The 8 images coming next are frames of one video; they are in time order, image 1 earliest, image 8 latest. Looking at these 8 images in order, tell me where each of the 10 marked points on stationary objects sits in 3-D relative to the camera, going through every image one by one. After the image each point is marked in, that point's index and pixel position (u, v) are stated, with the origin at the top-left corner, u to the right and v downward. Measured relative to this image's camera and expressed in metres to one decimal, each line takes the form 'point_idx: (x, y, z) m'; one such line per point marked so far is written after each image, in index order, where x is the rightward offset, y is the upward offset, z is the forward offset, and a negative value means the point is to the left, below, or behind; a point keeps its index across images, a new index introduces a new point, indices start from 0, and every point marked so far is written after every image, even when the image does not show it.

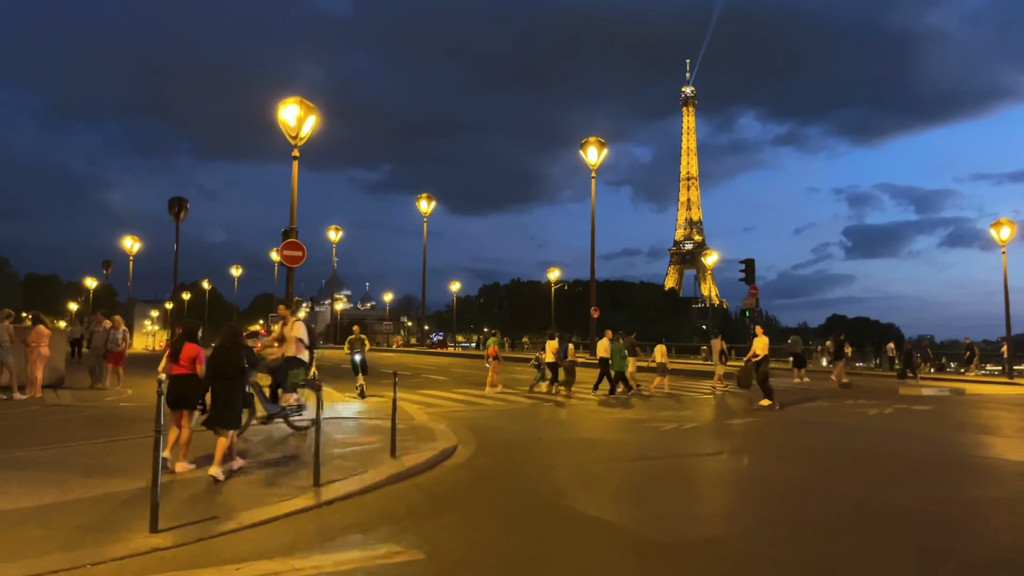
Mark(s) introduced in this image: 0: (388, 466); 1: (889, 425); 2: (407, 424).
0: (-1.2, -1.7, +7.3) m
1: (+7.3, -2.6, +14.9) m
2: (-1.4, -1.9, +10.7) m
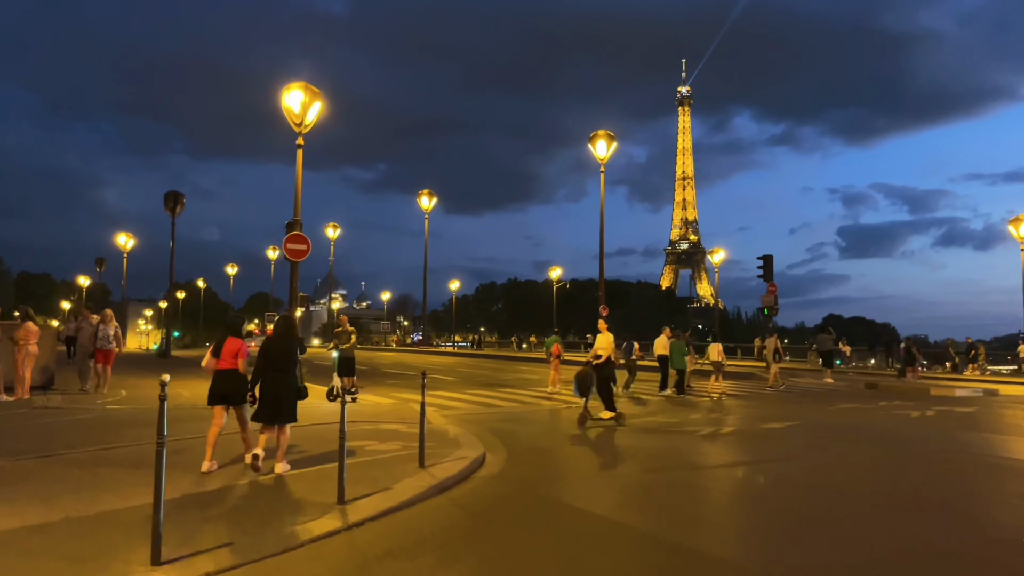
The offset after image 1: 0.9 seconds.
0: (-0.8, -1.6, +6.5) m
1: (+7.6, -2.5, +14.2) m
2: (-1.0, -1.9, +9.9) m
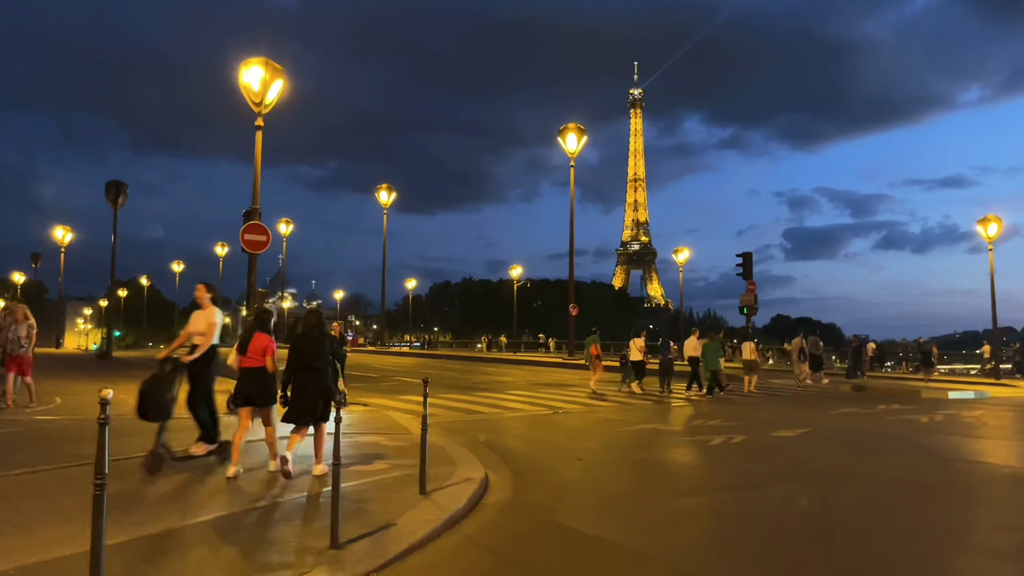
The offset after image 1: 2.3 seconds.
0: (-0.6, -1.5, +5.4) m
1: (+7.3, -2.5, +13.6) m
2: (-1.1, -1.8, +8.8) m
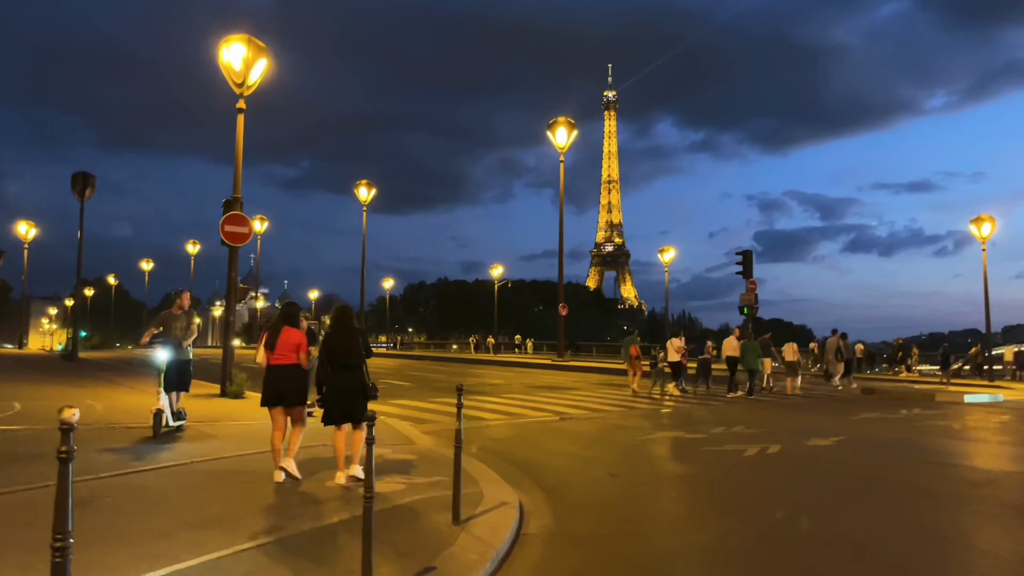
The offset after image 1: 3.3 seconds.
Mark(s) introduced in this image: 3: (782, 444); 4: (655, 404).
0: (-0.3, -1.4, +4.4) m
1: (+7.3, -2.4, +12.9) m
2: (-0.9, -1.7, +7.8) m
3: (+3.6, -2.1, +10.5) m
4: (+2.8, -2.3, +15.0) m
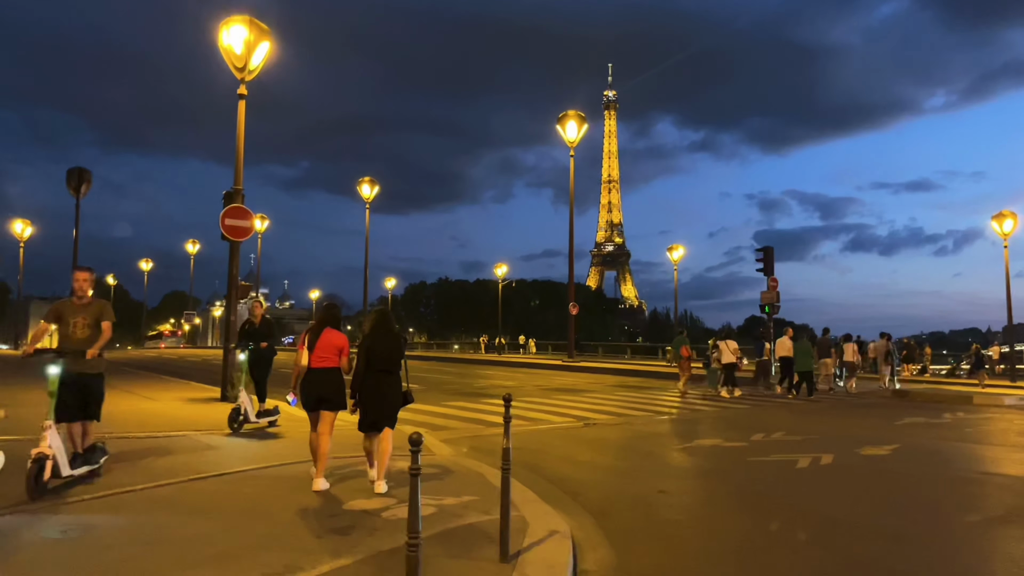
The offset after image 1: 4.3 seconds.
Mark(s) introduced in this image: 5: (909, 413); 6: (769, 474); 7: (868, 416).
0: (0.0, -1.4, +3.6) m
1: (+7.6, -2.4, +12.1) m
2: (-0.6, -1.7, +7.0) m
3: (+3.9, -2.0, +9.7) m
4: (+3.1, -2.2, +14.2) m
5: (+6.9, -2.2, +13.6) m
6: (+2.9, -2.1, +8.7) m
7: (+5.7, -2.1, +12.6) m
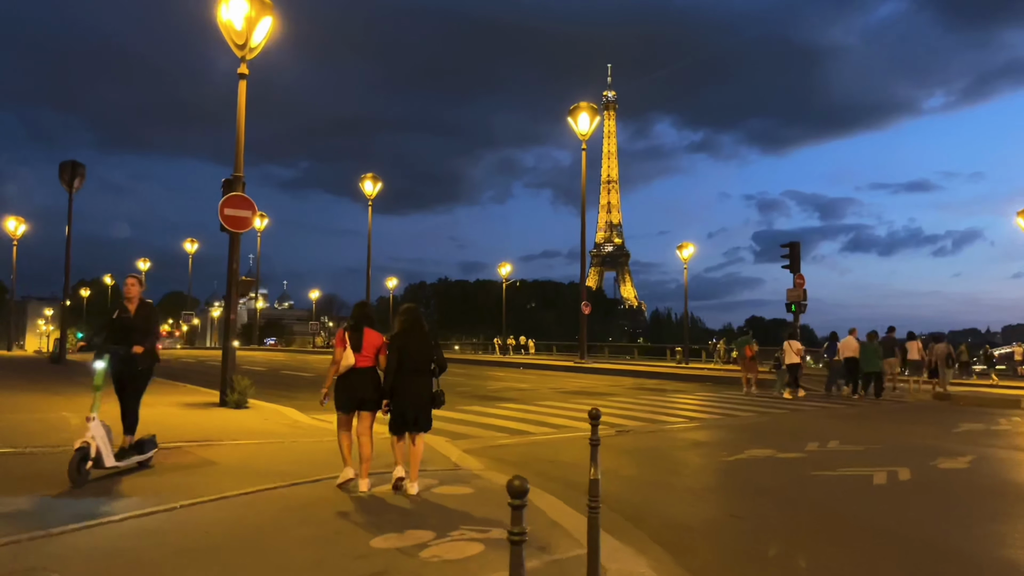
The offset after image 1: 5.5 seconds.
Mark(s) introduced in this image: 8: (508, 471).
0: (+0.3, -1.3, +2.7) m
1: (+7.9, -2.3, +11.2) m
2: (-0.2, -1.6, +6.1) m
3: (+4.3, -2.0, +8.8) m
4: (+3.4, -2.1, +13.3) m
5: (+7.2, -2.1, +12.7) m
6: (+3.2, -2.0, +7.8) m
7: (+6.0, -2.0, +11.6) m
8: (-0.2, -1.8, +7.7) m
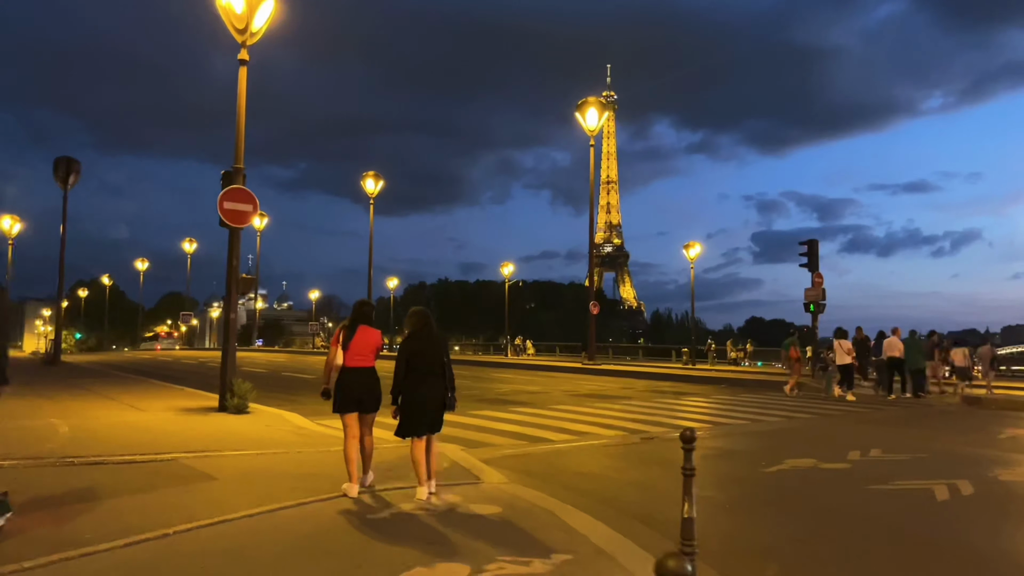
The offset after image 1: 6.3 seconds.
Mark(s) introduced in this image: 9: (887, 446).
0: (+0.6, -1.3, +2.1) m
1: (+8.1, -2.3, +10.6) m
2: (0.0, -1.6, +5.5) m
3: (+4.5, -2.0, +8.2) m
4: (+3.7, -2.1, +12.7) m
5: (+7.4, -2.1, +12.1) m
6: (+3.4, -2.0, +7.2) m
7: (+6.3, -2.0, +11.0) m
8: (+0.1, -1.7, +7.1) m
9: (+4.7, -2.0, +10.1) m
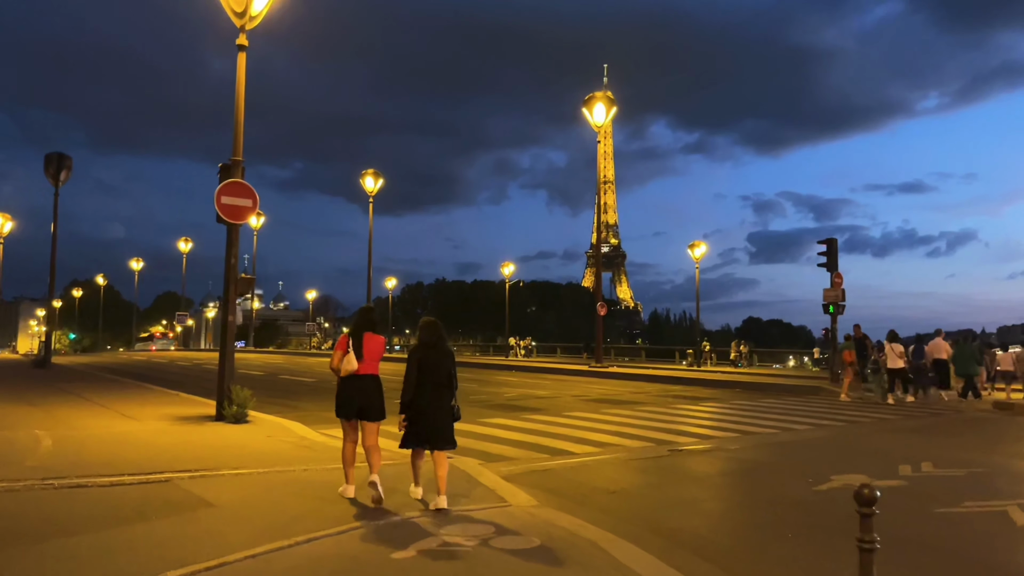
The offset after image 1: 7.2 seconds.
0: (+0.8, -1.3, +1.4) m
1: (+8.4, -2.3, +10.0) m
2: (+0.2, -1.6, +4.8) m
3: (+4.7, -2.0, +7.5) m
4: (+3.9, -2.1, +12.1) m
5: (+7.6, -2.1, +11.4) m
6: (+3.7, -2.0, +6.5) m
7: (+6.5, -2.0, +10.4) m
8: (+0.3, -1.8, +6.5) m
9: (+4.9, -2.0, +9.5) m
